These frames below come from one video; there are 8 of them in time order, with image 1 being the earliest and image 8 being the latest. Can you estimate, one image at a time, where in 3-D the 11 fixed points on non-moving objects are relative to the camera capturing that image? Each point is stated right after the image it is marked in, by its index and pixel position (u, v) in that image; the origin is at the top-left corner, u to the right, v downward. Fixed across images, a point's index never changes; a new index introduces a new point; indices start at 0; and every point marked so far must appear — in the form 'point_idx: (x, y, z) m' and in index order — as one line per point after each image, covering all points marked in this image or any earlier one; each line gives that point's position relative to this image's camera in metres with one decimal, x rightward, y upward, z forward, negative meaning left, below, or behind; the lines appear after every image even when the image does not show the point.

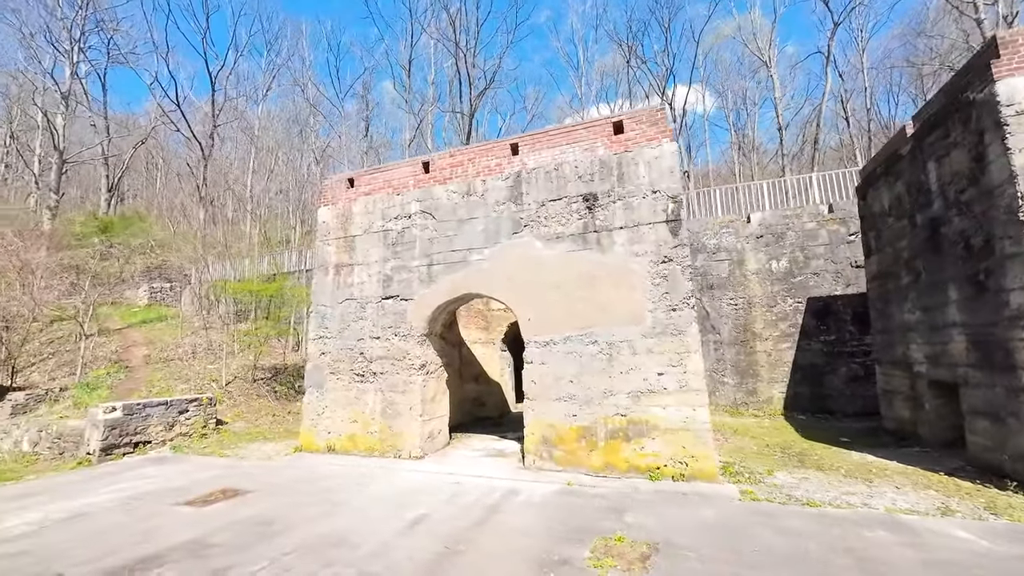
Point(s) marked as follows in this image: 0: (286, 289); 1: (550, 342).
0: (-7.6, 0.0, +14.5) m
1: (+0.6, -0.9, +6.8) m
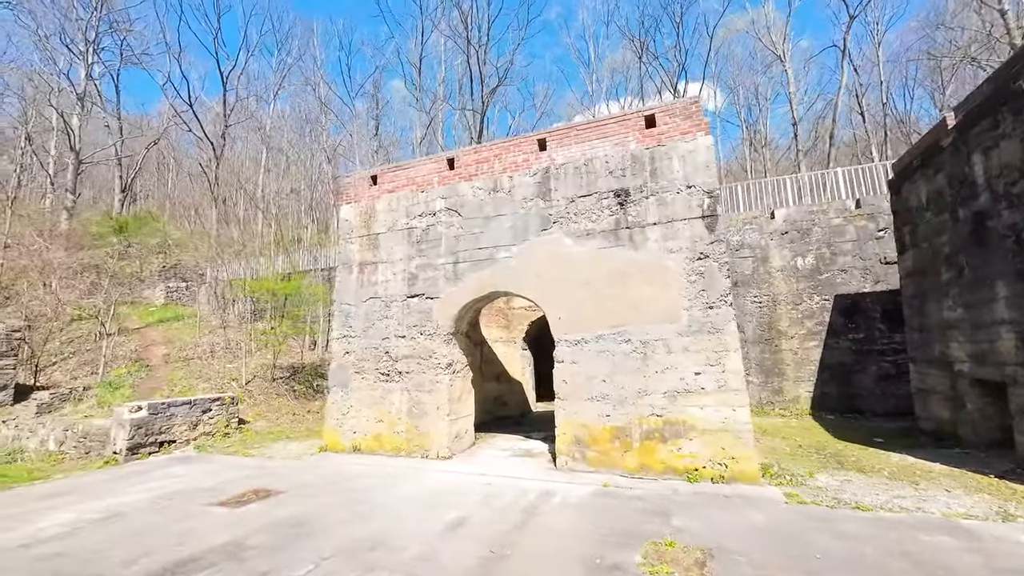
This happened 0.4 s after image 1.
0: (-7.0, 0.0, +14.5) m
1: (+1.1, -0.8, +6.7) m
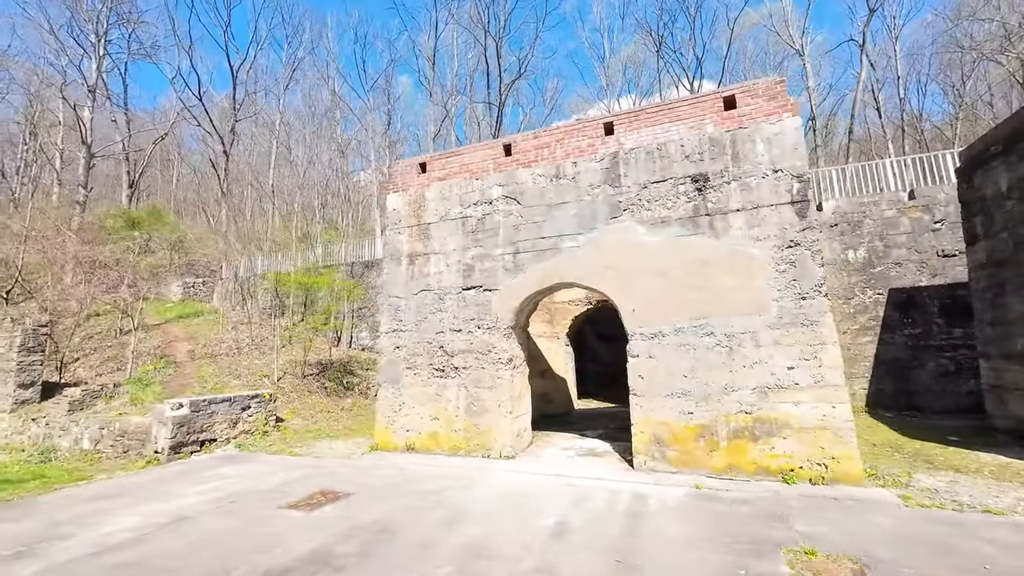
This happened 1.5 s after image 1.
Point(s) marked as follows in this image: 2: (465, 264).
0: (-6.0, +0.2, +14.1) m
1: (+2.2, -0.7, +6.3) m
2: (-0.9, +0.4, +7.7) m
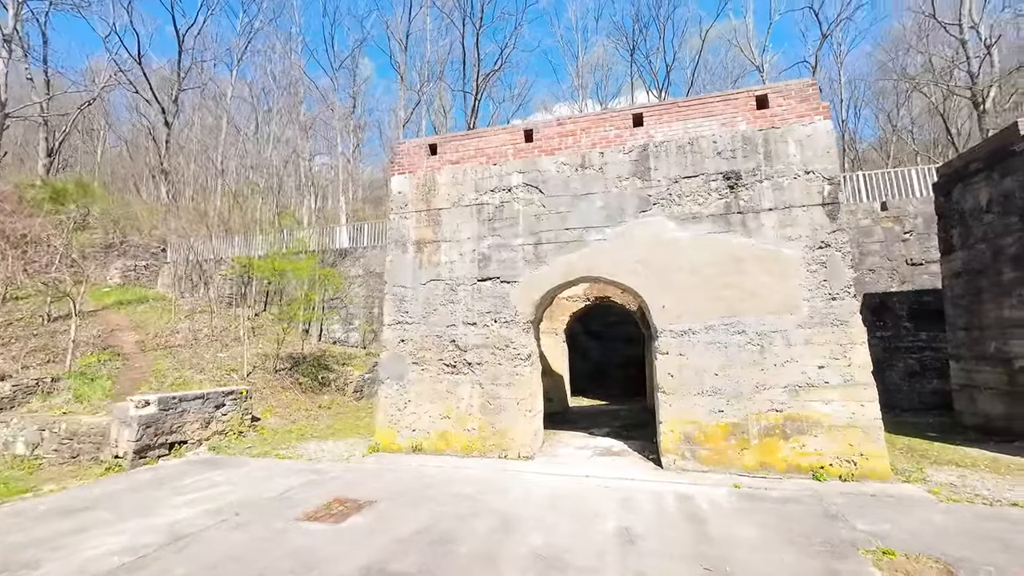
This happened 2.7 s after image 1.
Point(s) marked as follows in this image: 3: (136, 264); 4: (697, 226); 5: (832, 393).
0: (-6.3, +0.5, +13.1) m
1: (+2.6, -0.6, +6.3) m
2: (-0.5, +0.6, +7.3) m
3: (-16.5, +1.0, +18.8) m
4: (+2.8, +0.9, +6.4) m
5: (+4.3, -1.4, +5.7) m
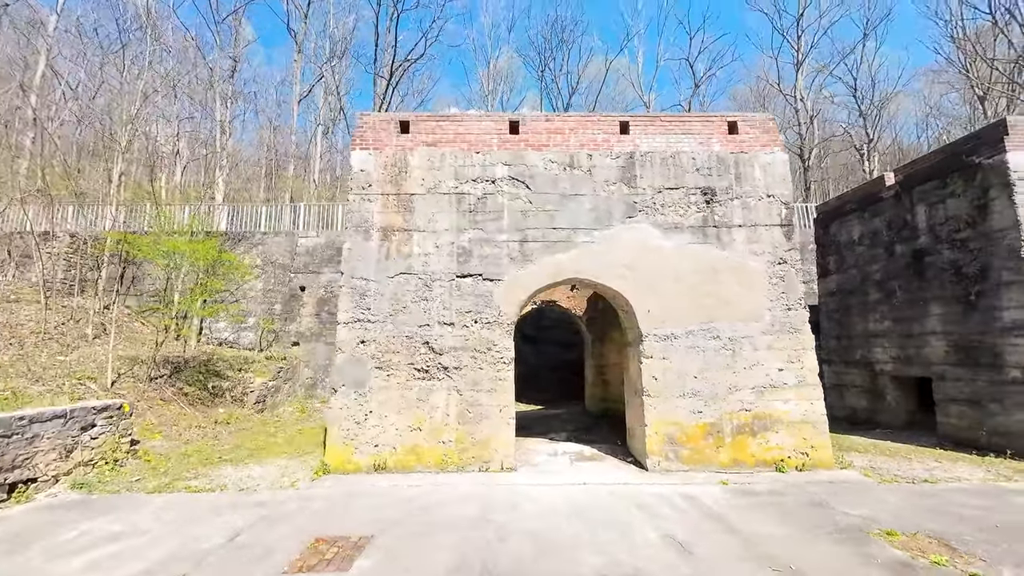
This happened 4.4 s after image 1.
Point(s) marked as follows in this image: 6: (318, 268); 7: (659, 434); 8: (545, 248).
0: (-8.0, +0.8, +10.6) m
1: (+2.4, -0.7, +6.5) m
2: (-0.8, +0.6, +6.6) m
3: (-19.3, +1.8, +13.3) m
4: (+2.6, +0.8, +6.8) m
5: (+4.1, -1.6, +6.4) m
6: (-6.0, +0.6, +13.2) m
7: (+2.2, -2.1, +6.2) m
8: (+0.5, +0.6, +6.7) m
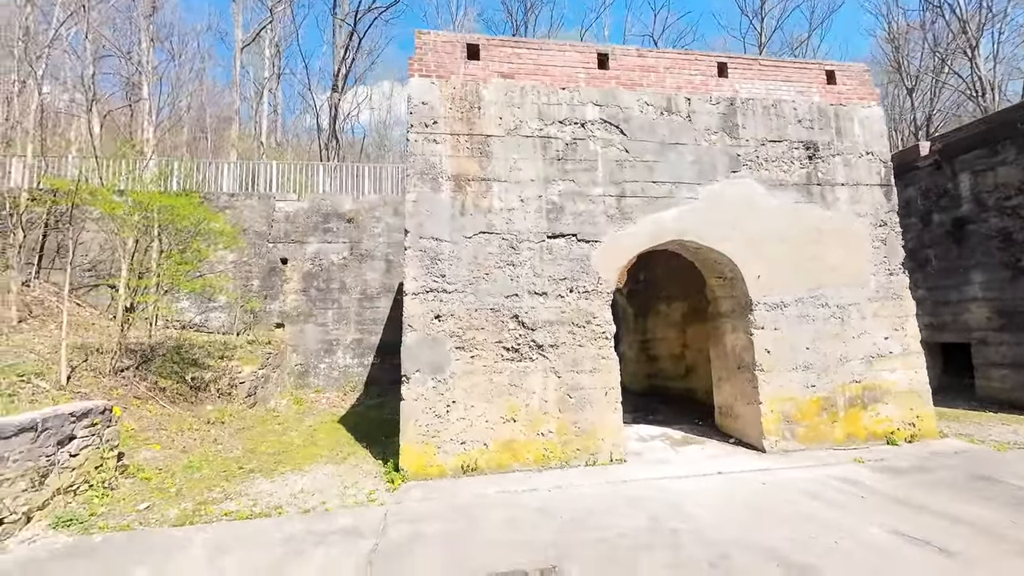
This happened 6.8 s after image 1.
0: (-7.2, +1.4, +8.5) m
1: (+3.7, -0.2, +5.9) m
2: (+0.5, +1.1, +5.5) m
3: (-18.7, +2.4, +9.5) m
4: (+3.9, +1.3, +6.1) m
5: (+5.4, -1.1, +6.1) m
6: (-5.5, +1.3, +11.3) m
7: (+3.5, -1.6, +5.7) m
8: (+1.8, +1.1, +5.7) m
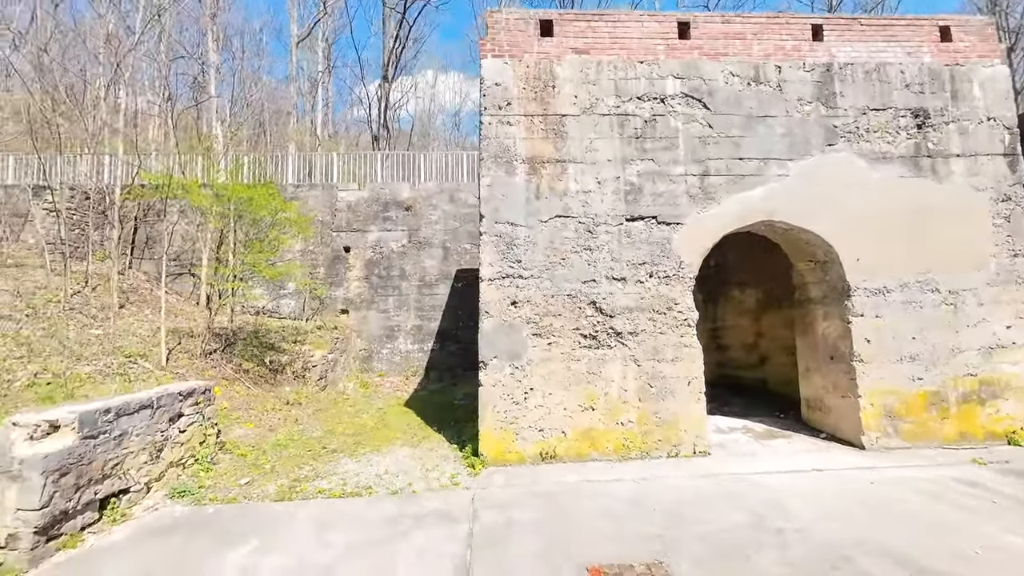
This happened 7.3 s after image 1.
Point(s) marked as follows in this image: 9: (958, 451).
0: (-5.9, +1.7, +8.9) m
1: (+4.7, 0.0, +5.4) m
2: (+1.4, +1.3, +5.3) m
3: (-17.3, +2.6, +11.0) m
4: (+4.9, +1.6, +5.5) m
5: (+6.4, -0.8, +5.4) m
6: (-4.0, +1.7, +11.6) m
7: (+4.4, -1.4, +5.2) m
8: (+2.8, +1.3, +5.4) m
9: (+5.3, -1.9, +5.1) m
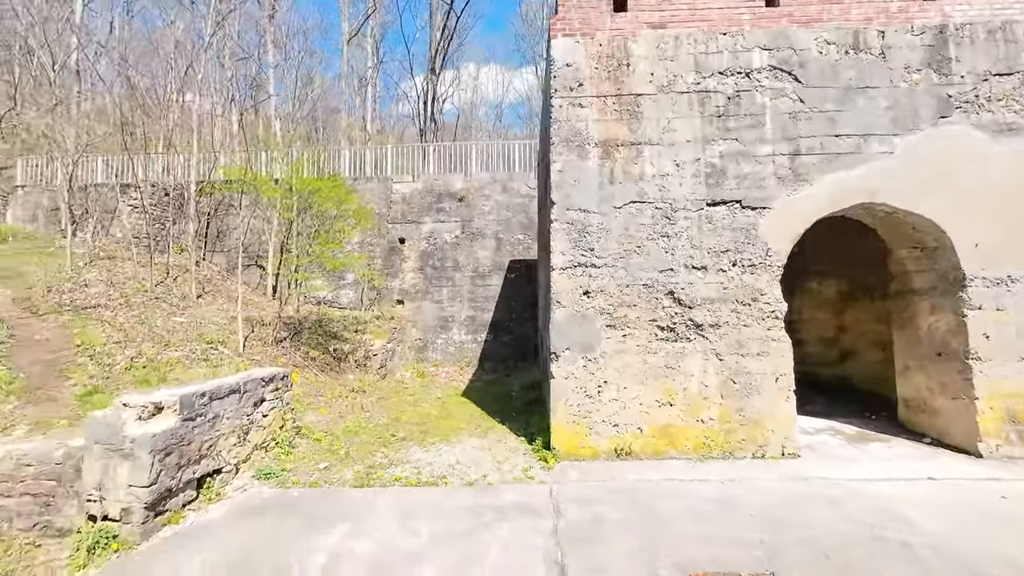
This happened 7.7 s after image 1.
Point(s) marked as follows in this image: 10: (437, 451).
0: (-4.7, +1.9, +9.2) m
1: (+5.5, +0.1, +4.8) m
2: (+2.3, +1.4, +4.9) m
3: (-15.9, +2.9, +12.3) m
4: (+5.7, +1.7, +4.9) m
5: (+7.2, -0.7, +4.7) m
6: (-2.6, +1.9, +11.7) m
7: (+5.3, -1.3, +4.6) m
8: (+3.6, +1.4, +4.9) m
9: (+6.1, -1.8, +4.5) m
10: (-0.9, -2.0, +5.2) m
